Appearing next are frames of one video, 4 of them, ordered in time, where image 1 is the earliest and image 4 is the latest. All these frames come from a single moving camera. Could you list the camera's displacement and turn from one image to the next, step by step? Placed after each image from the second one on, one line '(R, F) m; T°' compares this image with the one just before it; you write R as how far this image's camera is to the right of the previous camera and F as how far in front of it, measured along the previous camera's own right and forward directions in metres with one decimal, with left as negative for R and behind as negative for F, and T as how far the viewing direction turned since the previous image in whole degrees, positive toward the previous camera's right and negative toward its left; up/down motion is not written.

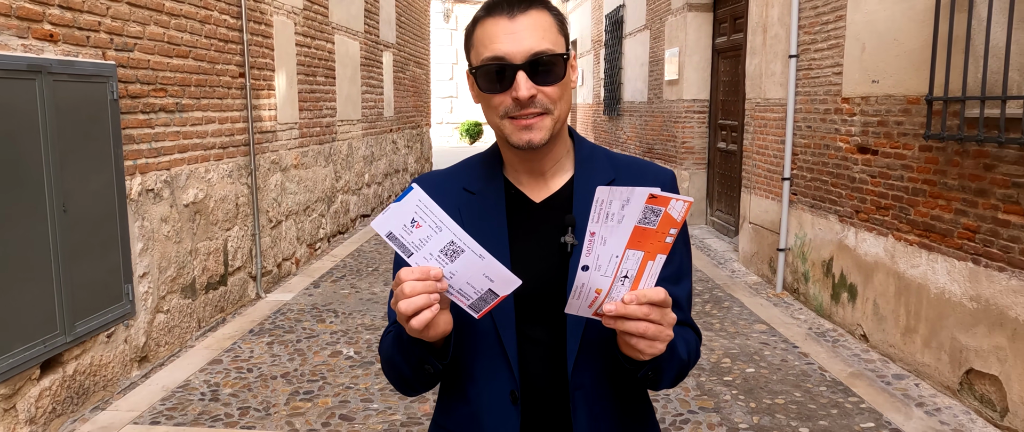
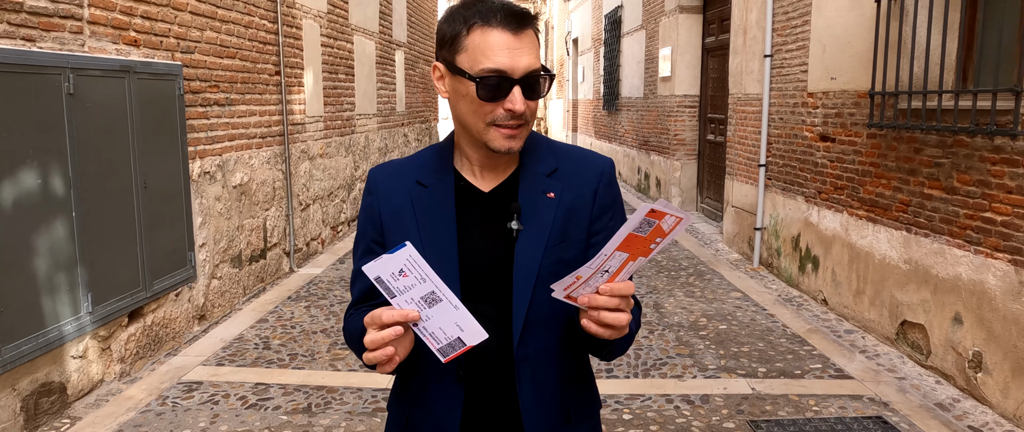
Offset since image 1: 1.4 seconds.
(0.0, -0.7) m; 0°
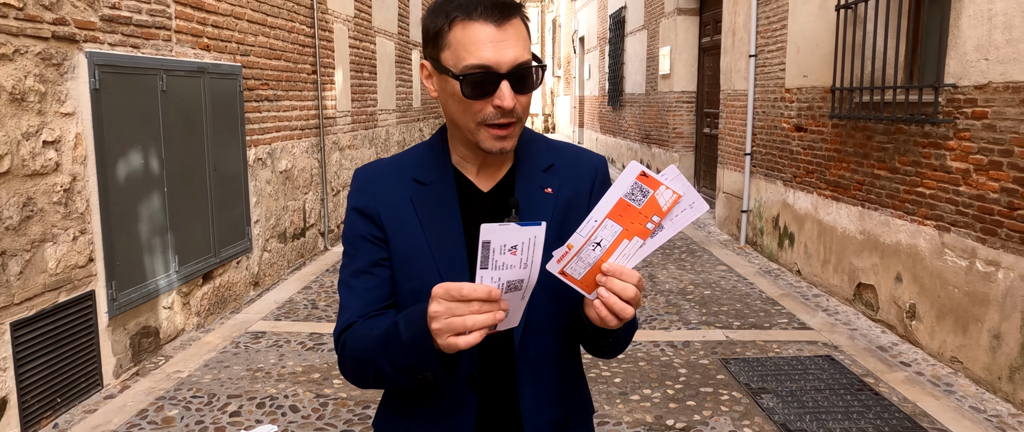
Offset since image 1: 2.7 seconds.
(0.0, -0.8) m; -1°
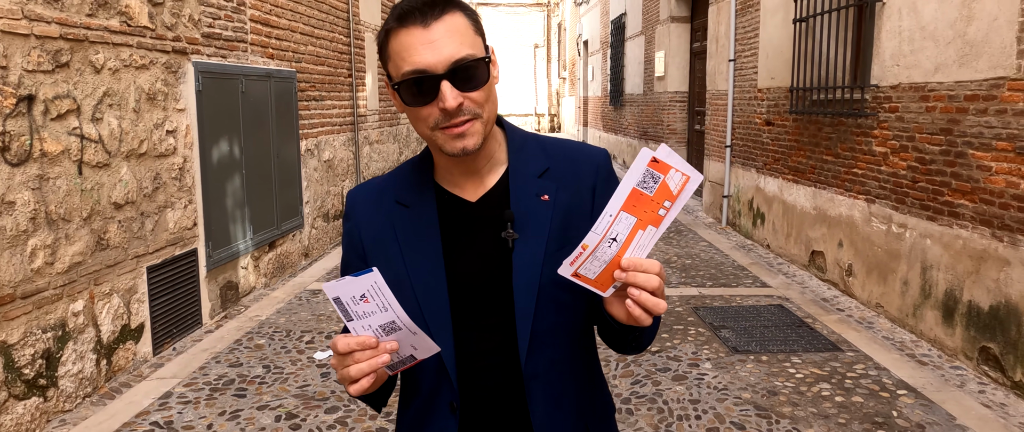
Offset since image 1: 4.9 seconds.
(0.0, -1.0) m; -1°
